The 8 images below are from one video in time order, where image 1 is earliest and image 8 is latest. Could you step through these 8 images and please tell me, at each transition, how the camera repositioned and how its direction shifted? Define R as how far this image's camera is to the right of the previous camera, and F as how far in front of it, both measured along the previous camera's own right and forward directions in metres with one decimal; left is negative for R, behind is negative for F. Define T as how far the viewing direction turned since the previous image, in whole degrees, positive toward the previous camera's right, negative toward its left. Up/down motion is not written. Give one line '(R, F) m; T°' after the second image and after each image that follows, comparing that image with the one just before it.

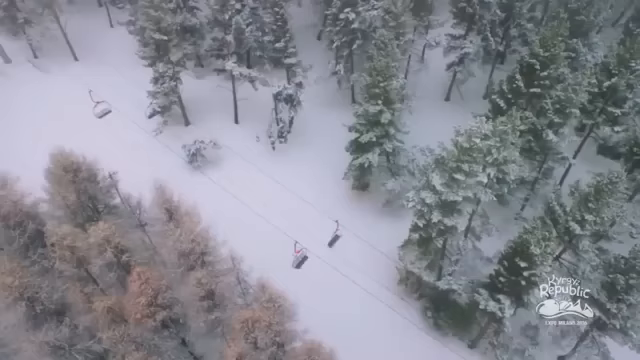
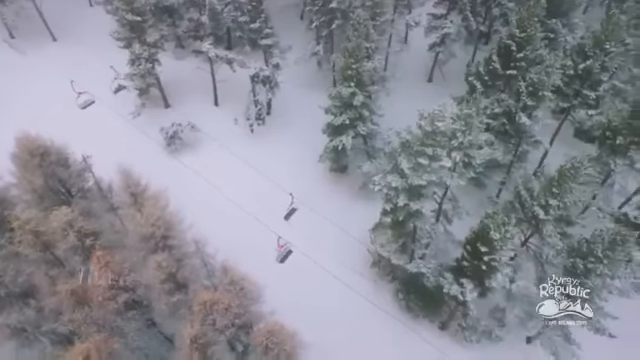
(+2.7, 0.0) m; 0°
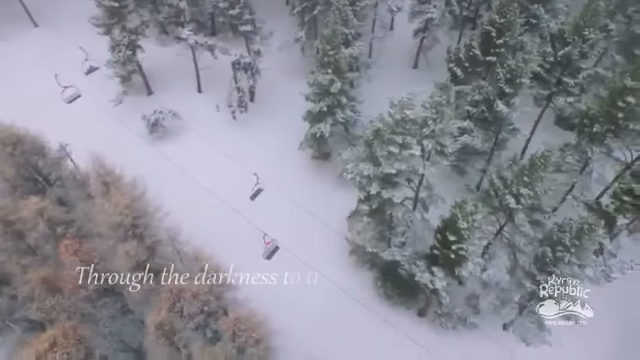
(+2.2, 0.0) m; 0°
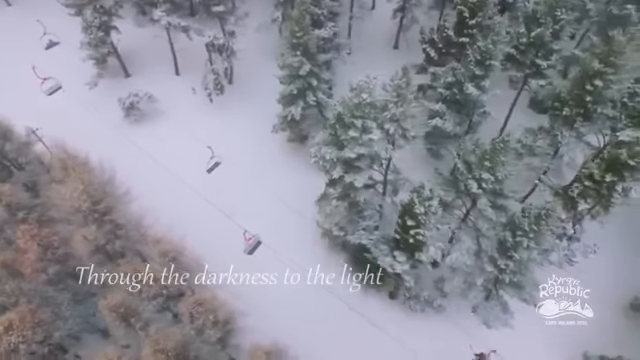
(+2.9, +0.1) m; 0°
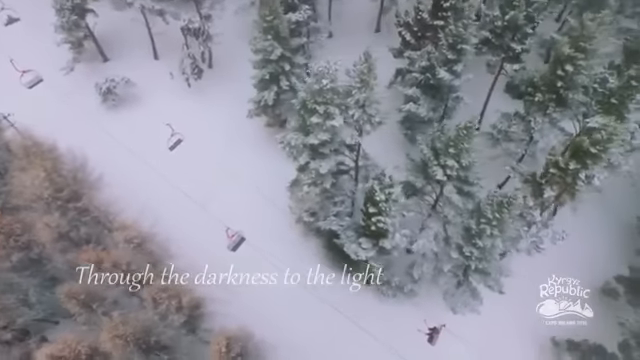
(+2.6, +0.1) m; 0°
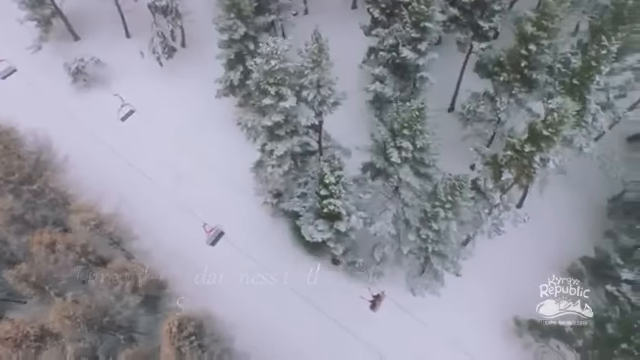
(+3.3, +0.2) m; 0°
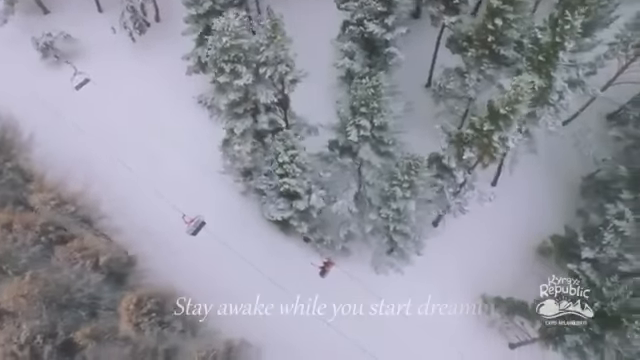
(+2.9, +0.2) m; 0°
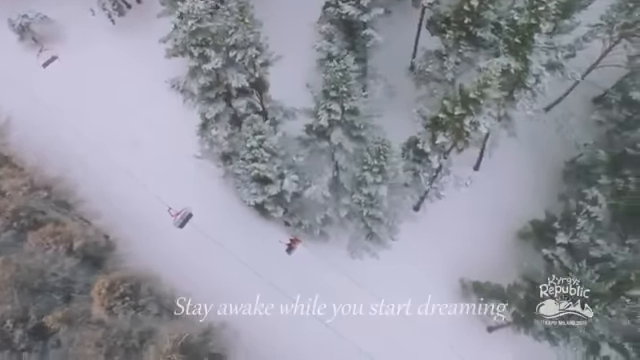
(+2.0, +0.2) m; 0°
